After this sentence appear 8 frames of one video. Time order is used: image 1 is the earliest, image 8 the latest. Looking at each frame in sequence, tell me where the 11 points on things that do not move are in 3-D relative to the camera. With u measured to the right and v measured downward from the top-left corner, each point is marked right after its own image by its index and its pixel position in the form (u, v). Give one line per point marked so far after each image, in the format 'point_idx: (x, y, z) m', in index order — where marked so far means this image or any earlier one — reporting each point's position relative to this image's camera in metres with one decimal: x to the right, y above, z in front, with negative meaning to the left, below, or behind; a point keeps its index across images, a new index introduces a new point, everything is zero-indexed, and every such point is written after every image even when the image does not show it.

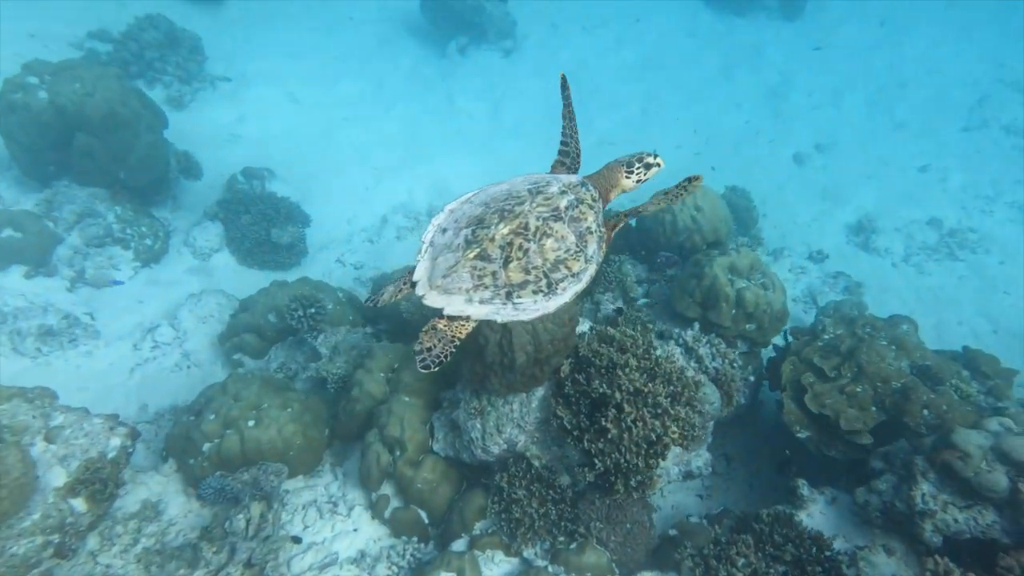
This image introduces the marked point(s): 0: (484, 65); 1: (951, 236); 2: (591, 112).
0: (-1.1, +6.7, +17.4) m
1: (+10.5, +1.3, +13.3) m
2: (+2.1, +5.0, +16.2) m
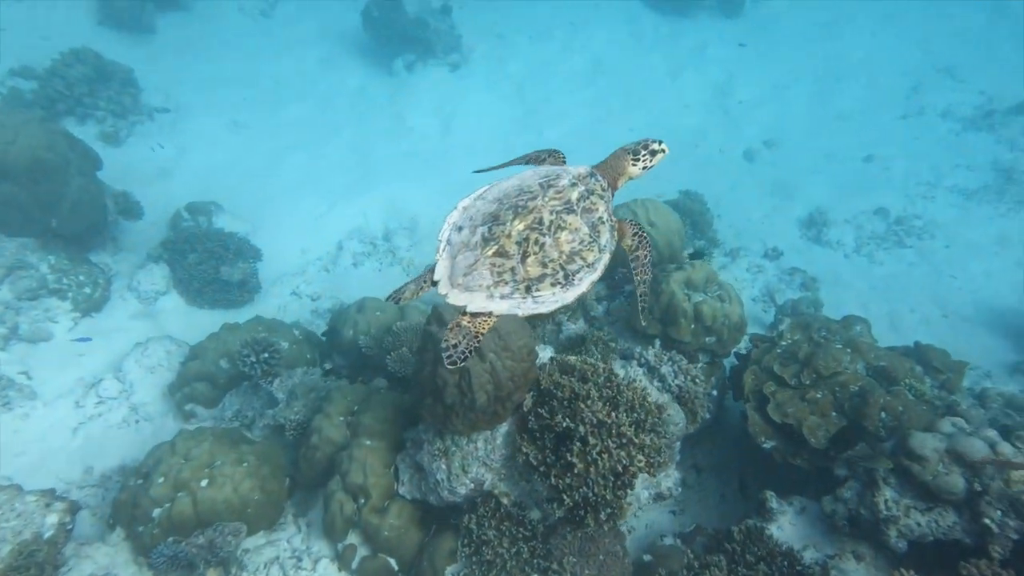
0: (-2.6, +6.2, +17.2) m
1: (+9.5, +1.6, +13.7) m
2: (+0.7, +4.8, +16.2) m
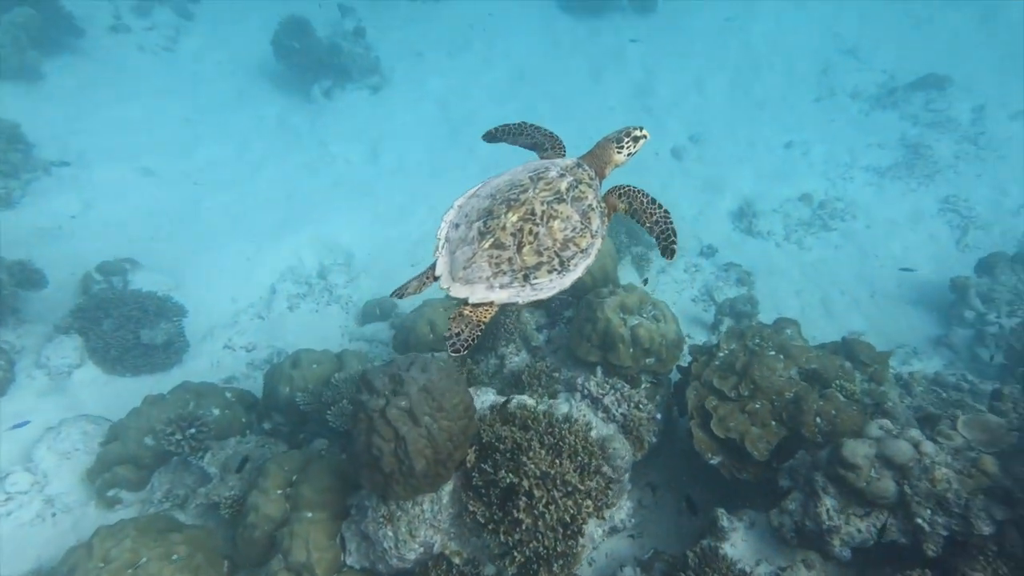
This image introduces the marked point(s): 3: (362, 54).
0: (-4.8, +5.4, +16.8) m
1: (+8.0, +2.1, +14.3) m
2: (-1.3, +4.3, +16.1) m
3: (-4.7, +7.2, +17.0) m
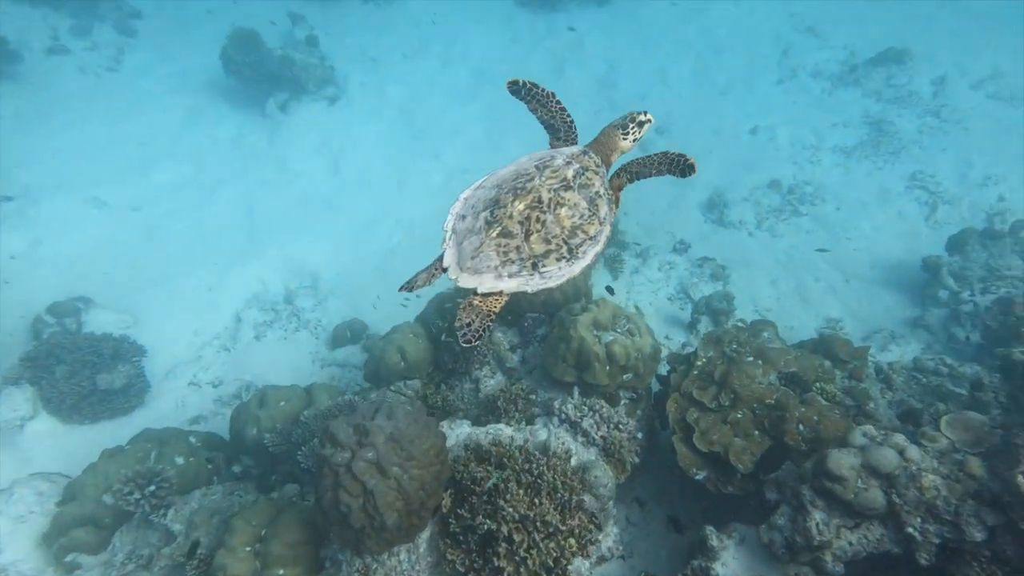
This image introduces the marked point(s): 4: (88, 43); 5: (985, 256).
0: (-5.9, +4.9, +16.3) m
1: (+7.2, +2.4, +14.3) m
2: (-2.3, +4.0, +15.7) m
3: (-5.9, +6.6, +16.5) m
4: (-13.4, +7.7, +17.5) m
5: (+8.8, +0.6, +10.3) m
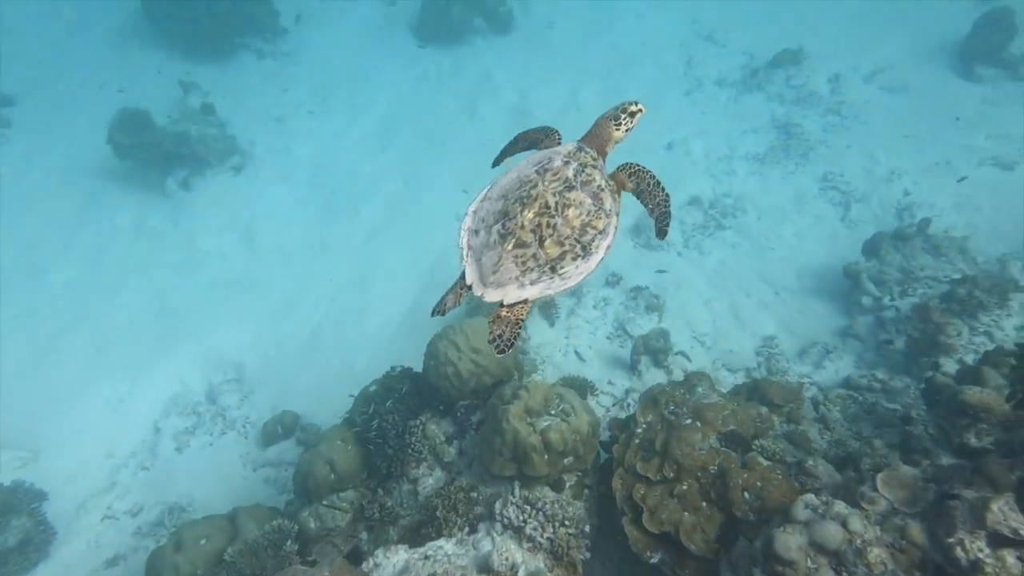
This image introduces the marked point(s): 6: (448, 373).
0: (-8.2, +2.6, +15.5) m
1: (+5.2, +2.1, +14.5) m
2: (-4.4, +2.3, +15.2) m
3: (-8.4, +4.4, +15.6) m
4: (-16.0, +4.4, +16.1) m
5: (+7.4, +0.6, +10.7) m
6: (-0.8, -1.1, +6.9) m
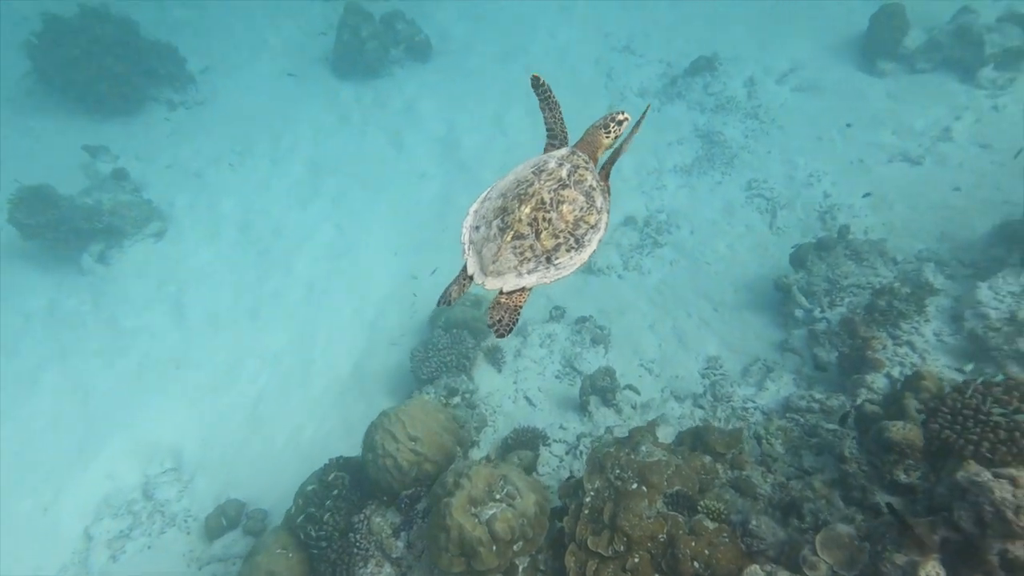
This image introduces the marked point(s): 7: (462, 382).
0: (-9.8, +0.7, +14.7) m
1: (+3.6, +1.6, +14.7) m
2: (-6.1, +0.7, +14.6) m
3: (-10.3, +2.4, +14.8) m
4: (-17.9, +1.5, +14.7) m
5: (+6.2, +0.4, +11.0) m
6: (-1.5, -2.1, +6.7) m
7: (-1.0, -1.8, +10.6) m
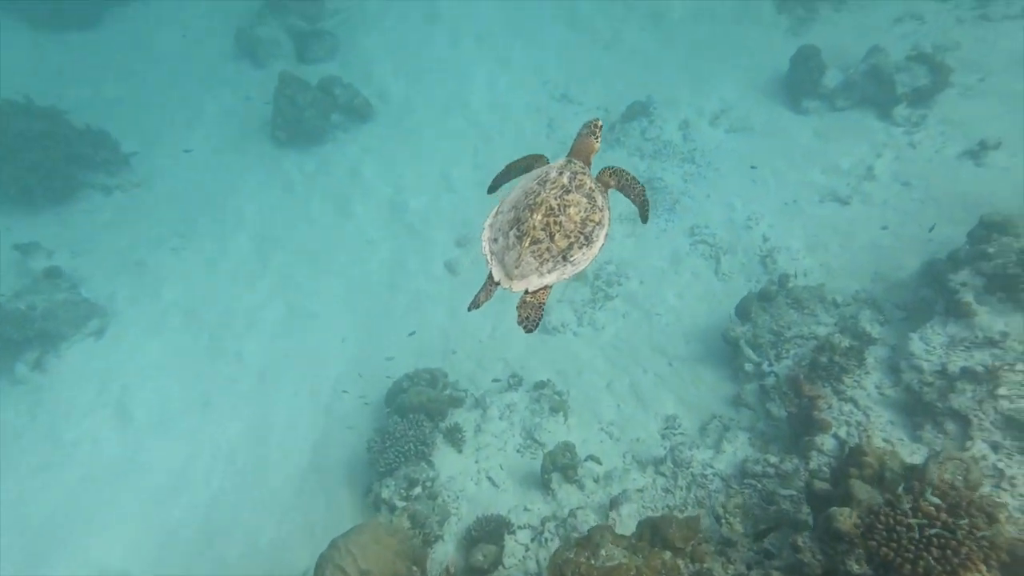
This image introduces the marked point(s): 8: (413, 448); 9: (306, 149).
0: (-11.0, -1.9, +14.0) m
1: (+2.3, +0.2, +14.8) m
2: (-7.2, -1.5, +14.2) m
3: (-11.6, -0.3, +14.2) m
4: (-19.0, -1.8, +13.6) m
5: (+5.2, -0.6, +11.3) m
6: (-2.0, -3.6, +6.4) m
7: (-1.7, -3.4, +10.4) m
8: (-1.9, -3.2, +10.9) m
9: (-7.3, +5.0, +20.0) m
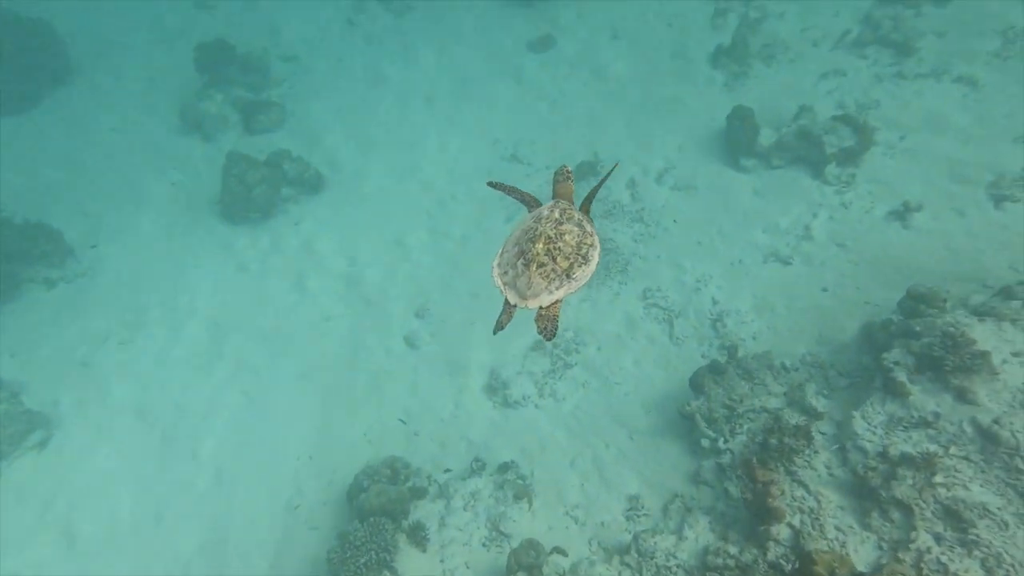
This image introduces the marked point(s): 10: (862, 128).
0: (-11.8, -4.6, +13.3) m
1: (+1.2, -1.6, +14.9) m
2: (-8.1, -4.0, +13.7) m
3: (-12.6, -3.0, +13.5) m
4: (-19.9, -5.0, +12.5) m
5: (+4.3, -2.1, +11.5) m
6: (-2.4, -5.3, +6.1) m
7: (-2.3, -5.3, +10.1) m
8: (-2.6, -5.1, +10.6) m
9: (-9.0, +2.2, +19.8) m
10: (+10.0, +4.6, +15.8) m
